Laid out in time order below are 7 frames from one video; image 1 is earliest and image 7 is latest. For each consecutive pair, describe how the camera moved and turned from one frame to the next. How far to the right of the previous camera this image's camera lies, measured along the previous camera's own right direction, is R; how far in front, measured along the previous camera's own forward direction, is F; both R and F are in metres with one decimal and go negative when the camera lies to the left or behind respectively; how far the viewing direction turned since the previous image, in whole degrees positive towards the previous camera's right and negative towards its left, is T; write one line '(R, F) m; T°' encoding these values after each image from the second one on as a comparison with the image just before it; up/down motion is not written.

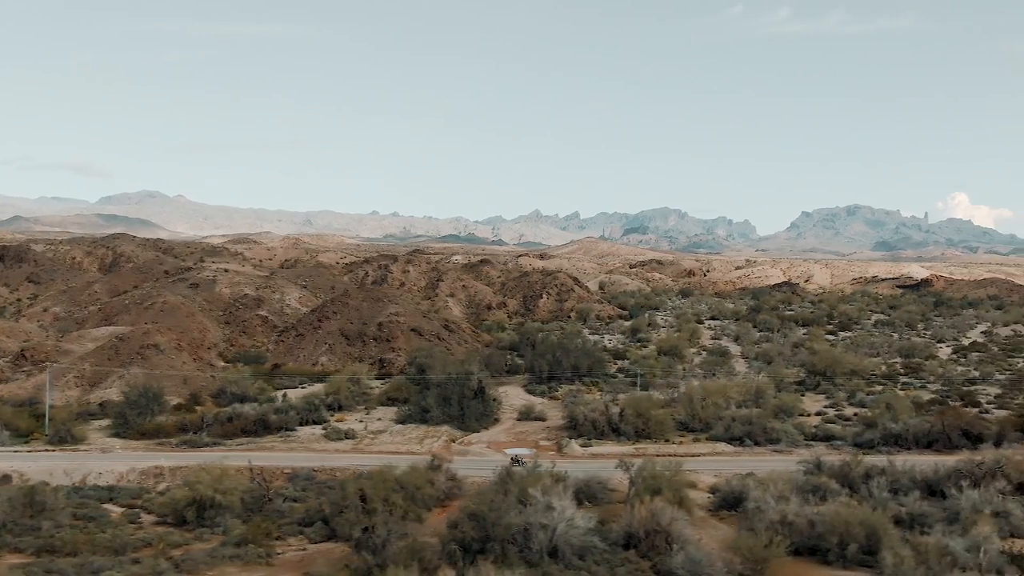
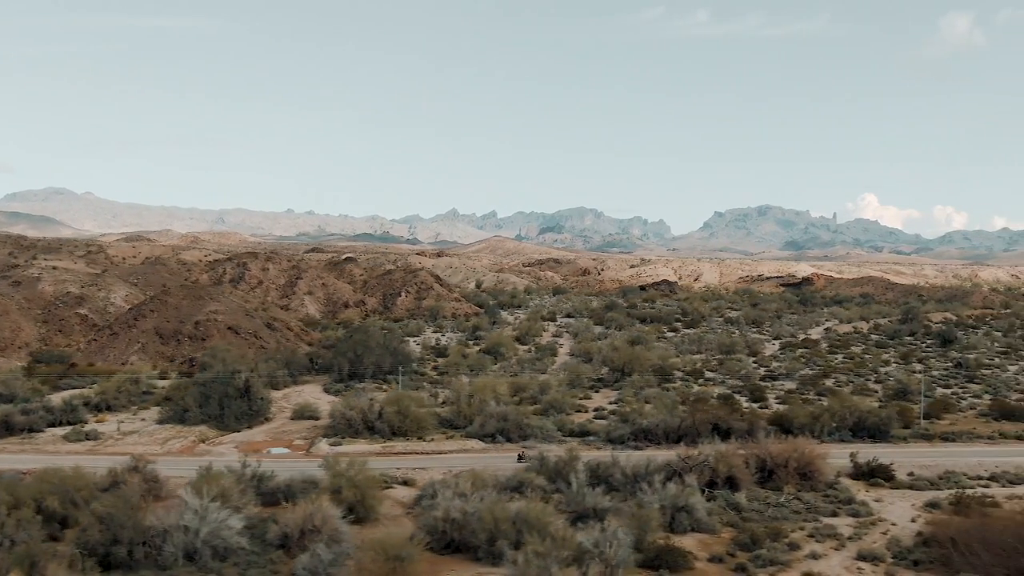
(+3.4, +0.2) m; +4°
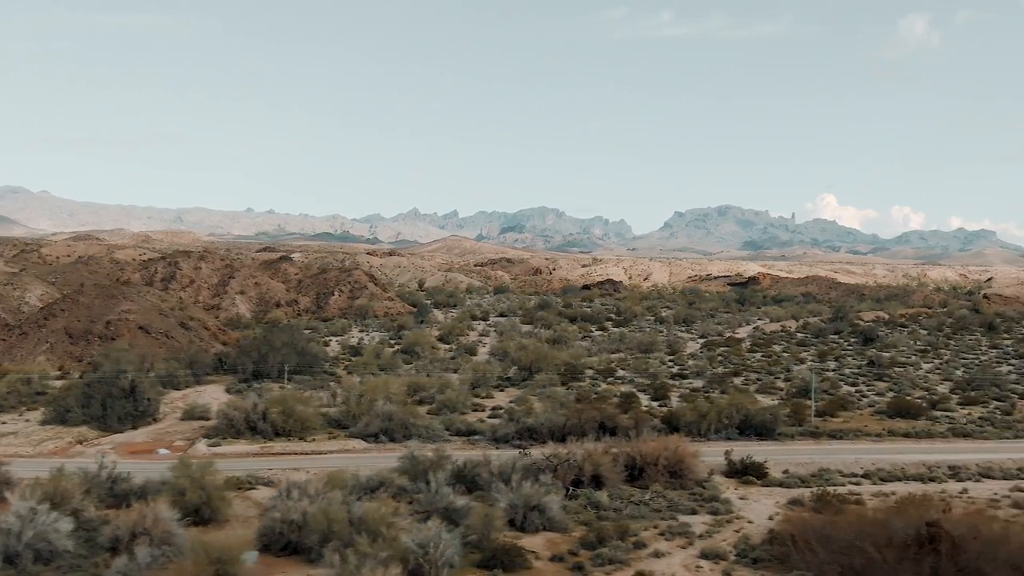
(+1.6, +0.1) m; +2°
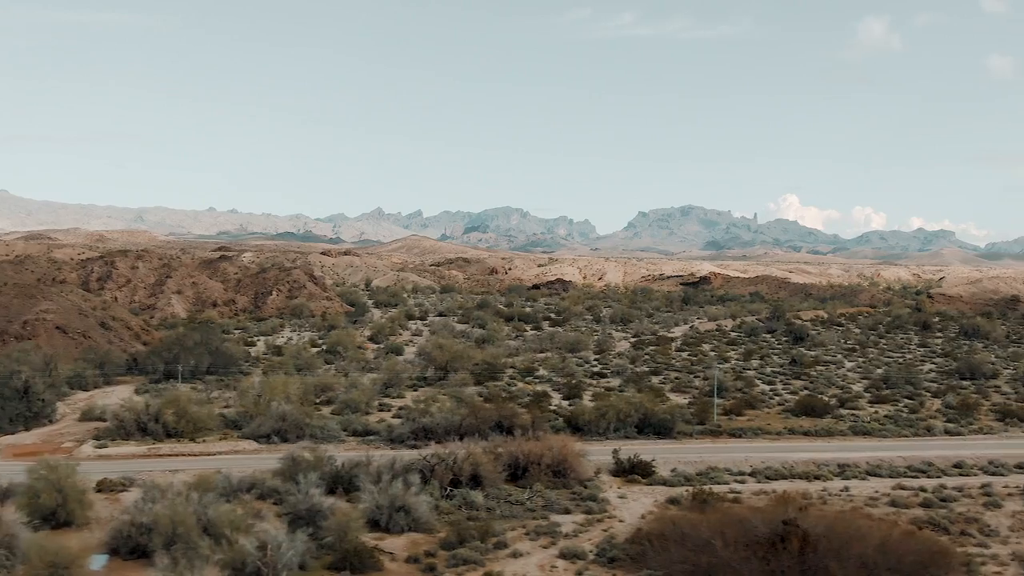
(+1.4, +0.1) m; +2°
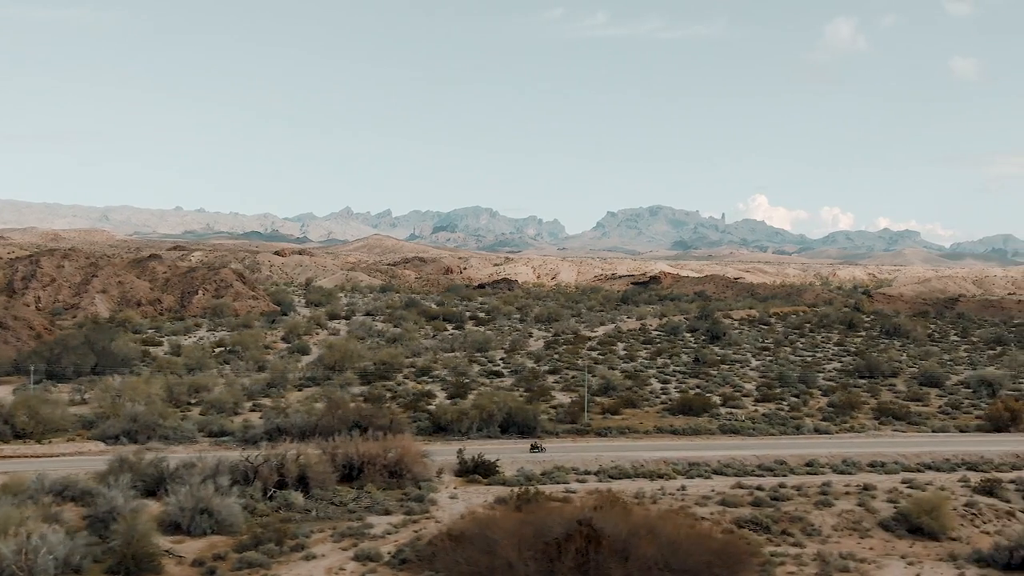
(+2.3, +0.2) m; +2°
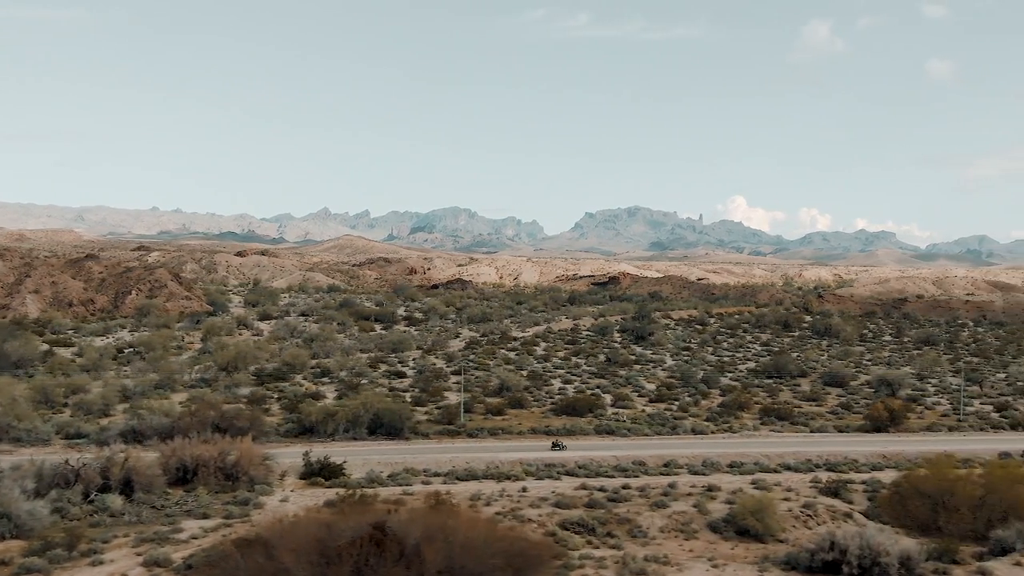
(+2.4, +0.2) m; +1°
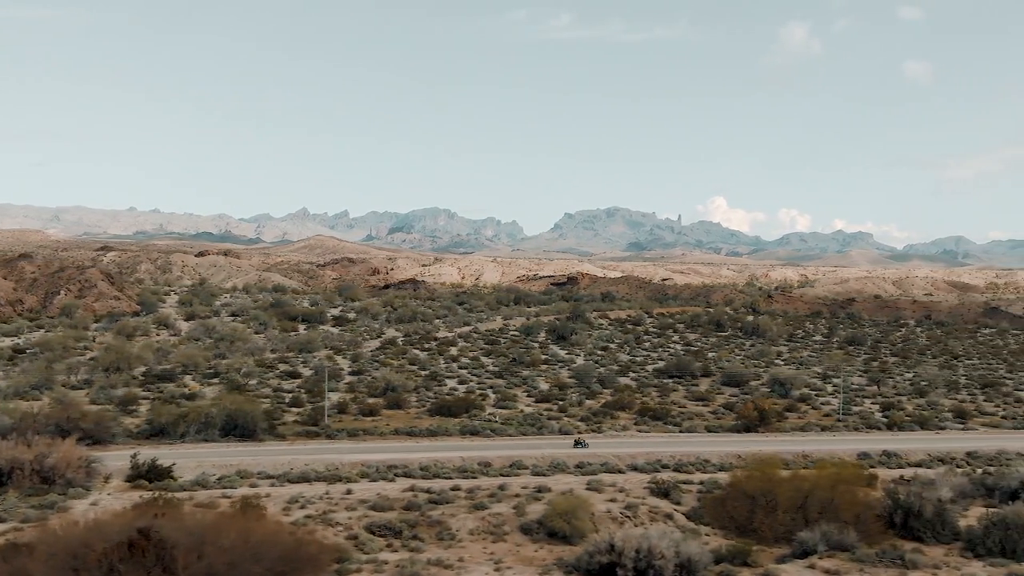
(+2.6, +0.2) m; +1°
